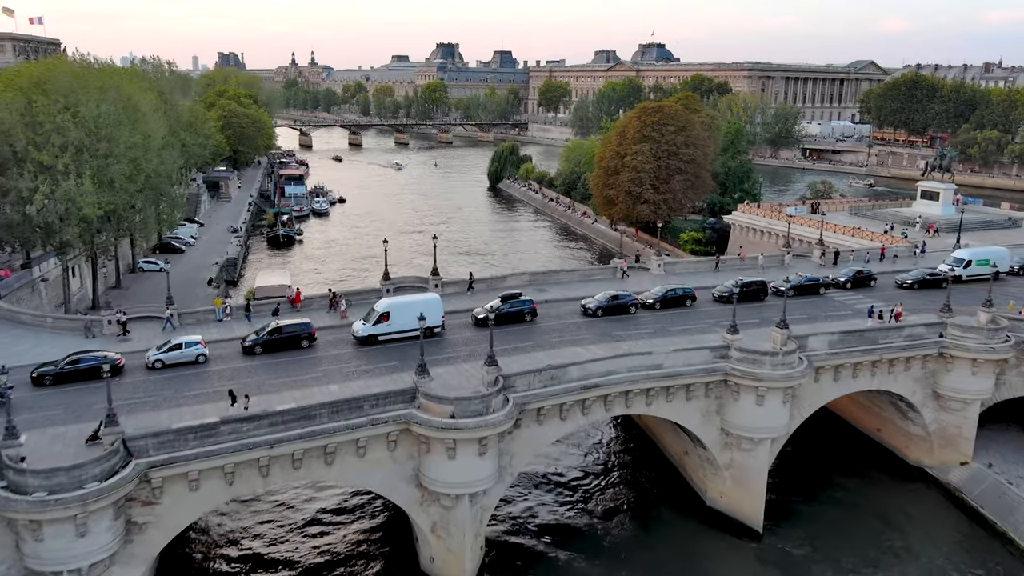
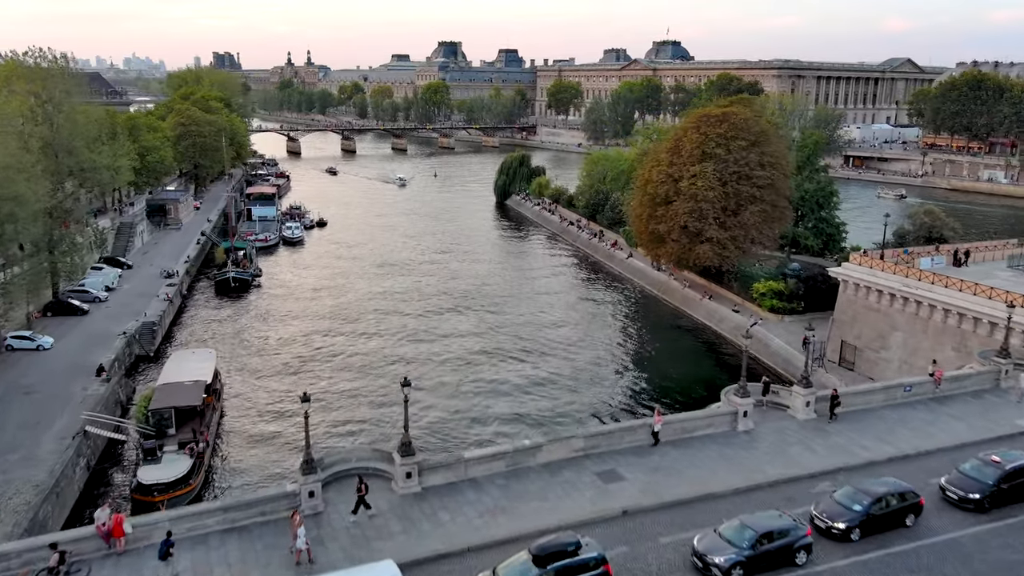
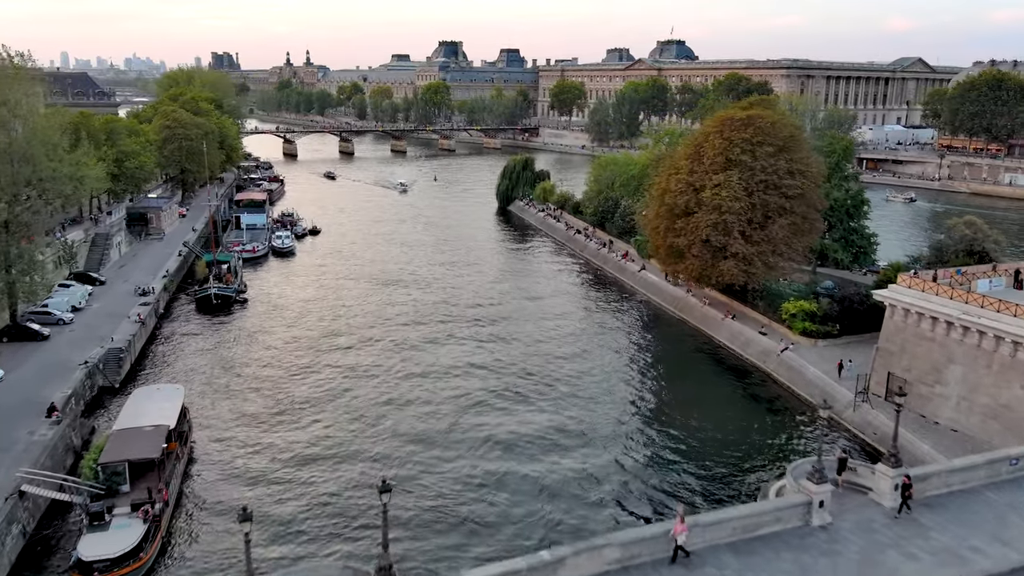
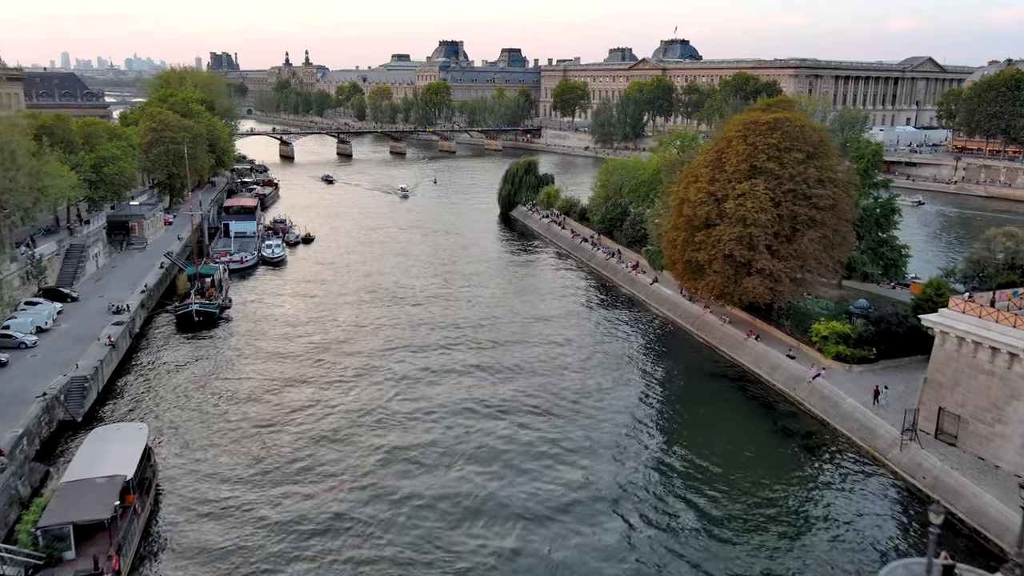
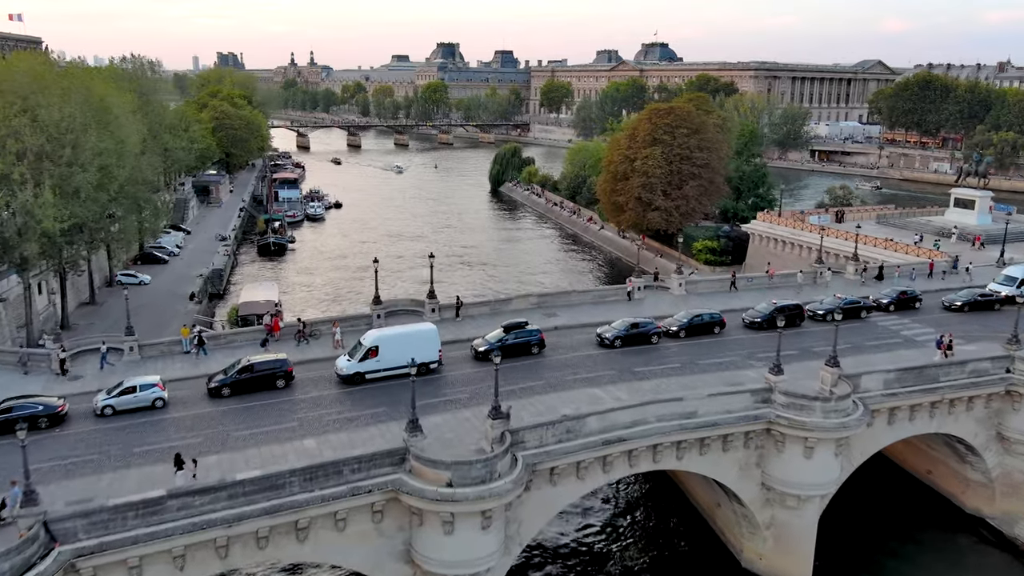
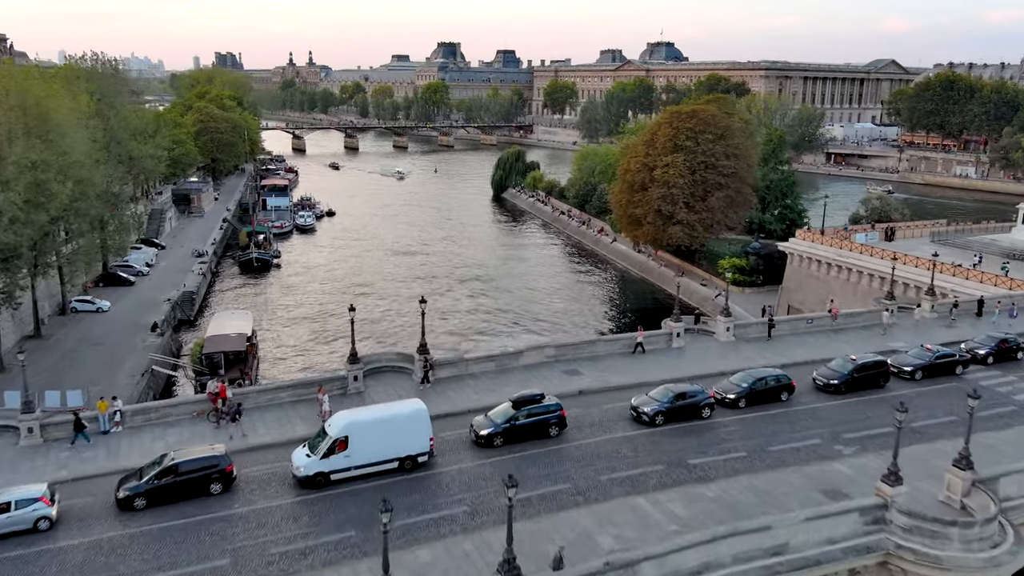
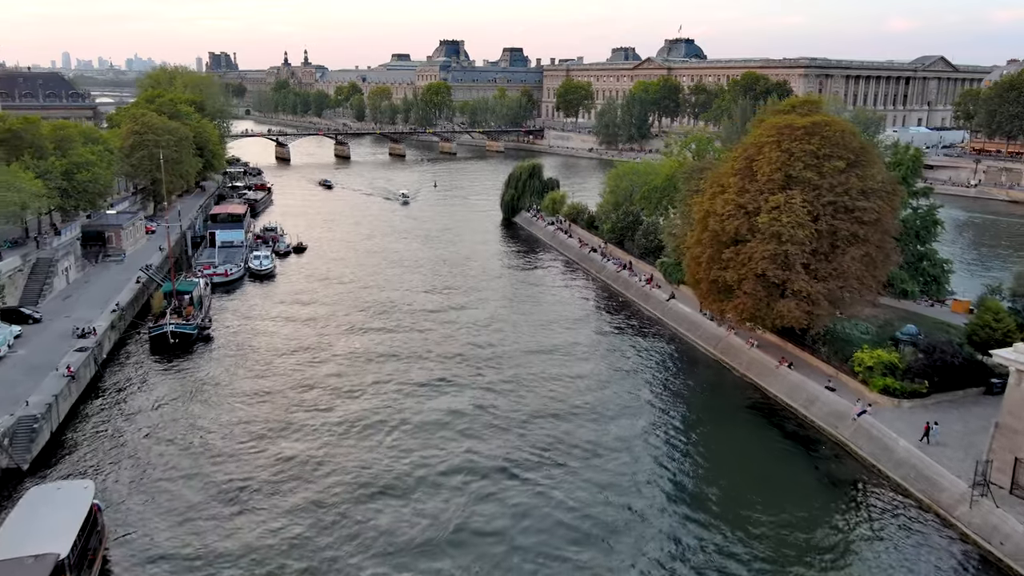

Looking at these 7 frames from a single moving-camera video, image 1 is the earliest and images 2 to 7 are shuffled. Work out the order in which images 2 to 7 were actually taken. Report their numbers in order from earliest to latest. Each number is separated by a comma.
5, 6, 2, 3, 4, 7
